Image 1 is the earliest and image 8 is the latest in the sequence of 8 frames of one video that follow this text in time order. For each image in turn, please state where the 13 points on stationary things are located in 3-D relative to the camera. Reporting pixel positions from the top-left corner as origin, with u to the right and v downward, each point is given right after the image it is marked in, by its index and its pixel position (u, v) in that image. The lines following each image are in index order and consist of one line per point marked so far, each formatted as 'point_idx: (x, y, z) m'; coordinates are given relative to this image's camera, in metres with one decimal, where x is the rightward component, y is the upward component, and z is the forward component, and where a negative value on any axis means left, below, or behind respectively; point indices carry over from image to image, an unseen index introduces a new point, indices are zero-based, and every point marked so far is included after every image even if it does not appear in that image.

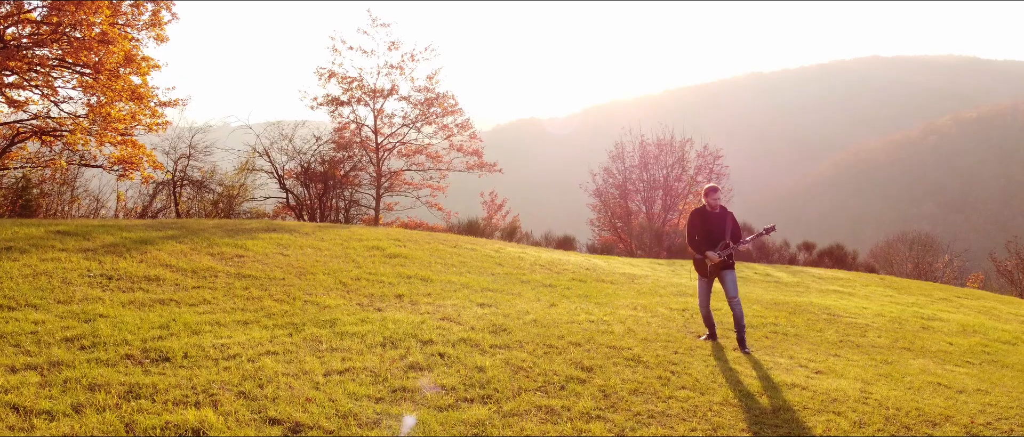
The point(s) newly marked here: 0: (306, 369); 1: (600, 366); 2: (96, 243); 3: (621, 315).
0: (-1.2, -0.9, +4.8) m
1: (+0.6, -1.0, +5.6) m
2: (-4.3, -0.2, +8.4) m
3: (+1.1, -1.0, +8.3) m
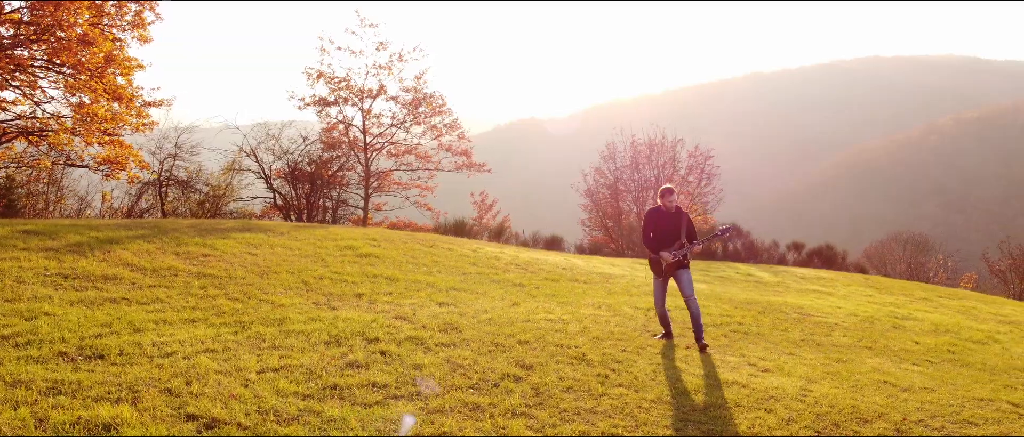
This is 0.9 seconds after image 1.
0: (-1.6, -0.9, +4.9) m
1: (+0.2, -1.0, +5.6) m
2: (-4.7, -0.2, +8.5) m
3: (+0.7, -1.0, +8.4) m
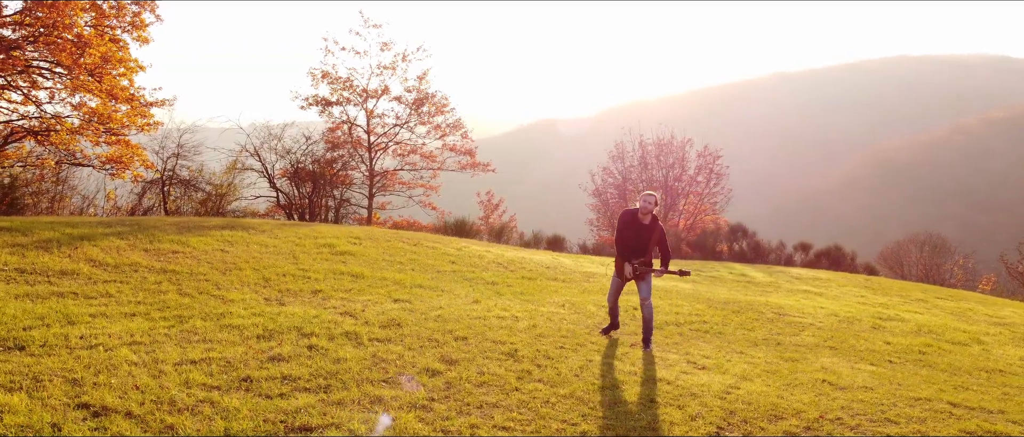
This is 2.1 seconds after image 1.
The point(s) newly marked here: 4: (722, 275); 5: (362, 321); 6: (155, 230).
0: (-2.2, -0.9, +5.0) m
1: (-0.3, -1.0, +5.7) m
2: (-5.1, -0.2, +8.7) m
3: (+0.3, -1.0, +8.4) m
4: (+4.4, -1.2, +17.2) m
5: (-1.2, -0.8, +6.8) m
6: (-4.7, -0.2, +10.8) m
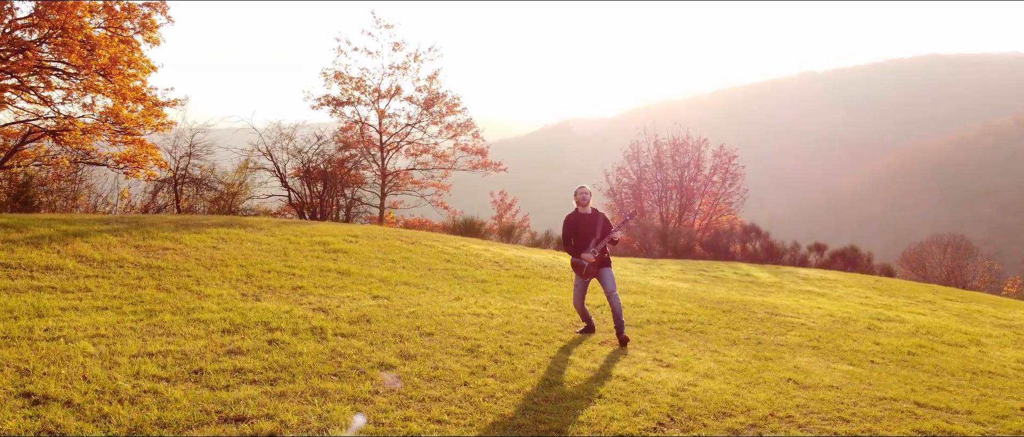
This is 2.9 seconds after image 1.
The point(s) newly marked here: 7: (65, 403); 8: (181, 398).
0: (-2.5, -0.8, +5.1) m
1: (-0.6, -1.0, +5.8) m
2: (-5.3, -0.2, +8.9) m
3: (0.0, -0.9, +8.5) m
4: (+4.5, -1.2, +17.1) m
5: (-1.5, -0.8, +6.9) m
6: (-4.8, -0.1, +11.0) m
7: (-2.2, -0.9, +4.0) m
8: (-1.7, -0.9, +4.3) m
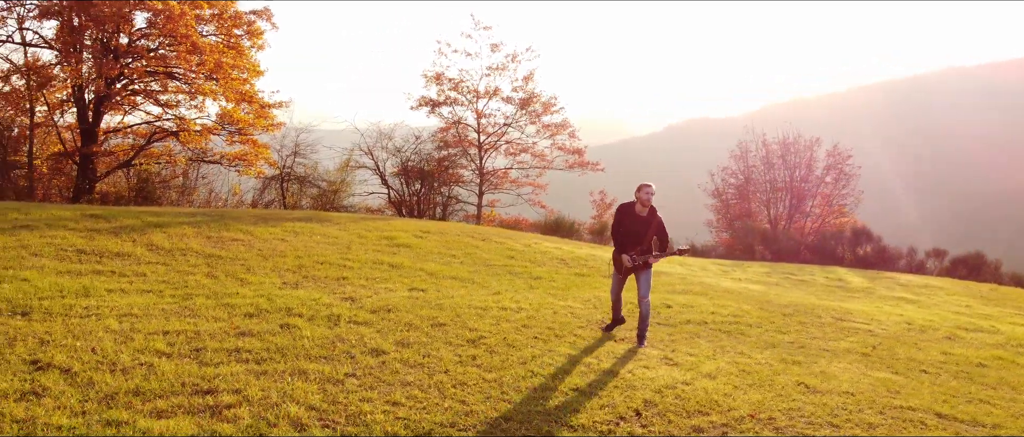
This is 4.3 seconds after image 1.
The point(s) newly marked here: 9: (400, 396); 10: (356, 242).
0: (-2.6, -0.8, +5.7) m
1: (-0.7, -0.9, +6.0) m
2: (-4.8, -0.1, +9.8) m
3: (+0.4, -0.9, +8.6) m
4: (+6.1, -1.2, +16.5) m
5: (-1.4, -0.8, +7.2) m
6: (-4.0, 0.0, +11.8) m
7: (-2.5, -0.8, +4.5) m
8: (-2.0, -0.9, +4.7) m
9: (-0.6, -1.0, +4.7) m
10: (-2.2, -0.3, +11.6) m
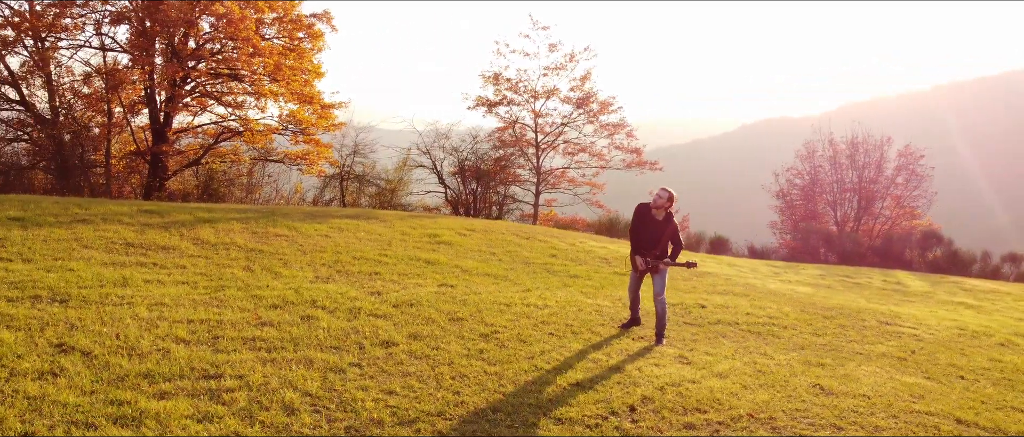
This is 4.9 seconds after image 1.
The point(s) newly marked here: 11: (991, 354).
0: (-2.5, -0.7, +6.0) m
1: (-0.6, -0.9, +6.1) m
2: (-4.4, 0.0, +10.3) m
3: (+0.7, -0.9, +8.6) m
4: (+7.0, -1.2, +16.0) m
5: (-1.2, -0.7, +7.4) m
6: (-3.4, 0.0, +12.2) m
7: (-2.5, -0.8, +4.8) m
8: (-2.0, -0.8, +5.0) m
9: (-0.7, -1.0, +4.8) m
10: (-1.6, -0.3, +11.8) m
11: (+5.6, -1.6, +9.5) m
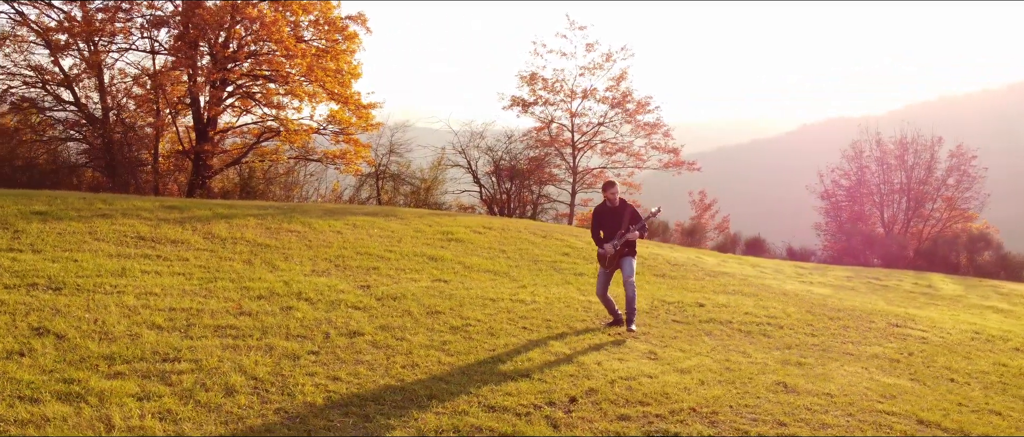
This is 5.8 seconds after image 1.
0: (-2.8, -0.7, +6.3) m
1: (-0.8, -0.8, +6.4) m
2: (-4.3, 0.0, +10.7) m
3: (+0.6, -0.9, +8.7) m
4: (+7.4, -1.3, +15.7) m
5: (-1.3, -0.7, +7.7) m
6: (-3.3, +0.1, +12.6) m
7: (-2.9, -0.7, +5.2) m
8: (-2.3, -0.8, +5.3) m
9: (-1.0, -0.9, +5.0) m
10: (-1.5, -0.3, +12.1) m
11: (+5.5, -1.6, +9.3) m
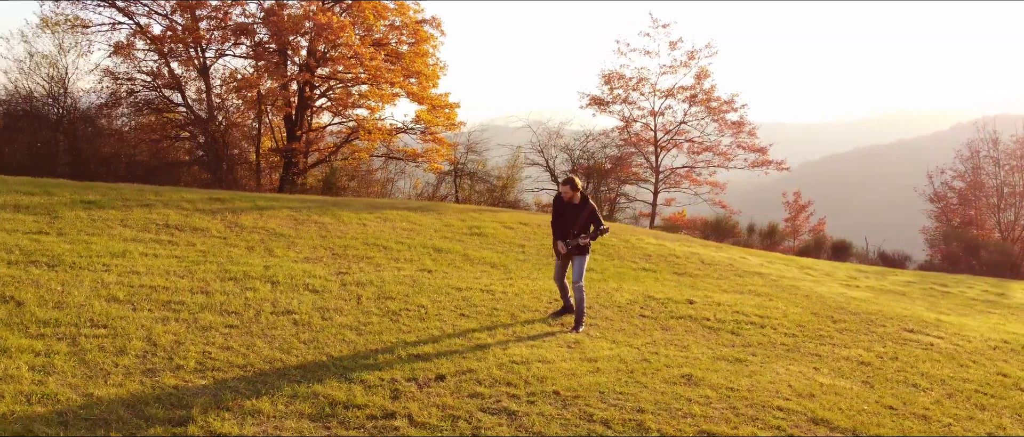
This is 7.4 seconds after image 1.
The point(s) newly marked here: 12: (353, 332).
0: (-3.4, -0.5, +7.1) m
1: (-1.4, -0.8, +6.9) m
2: (-4.2, +0.2, +11.8) m
3: (+0.4, -0.8, +9.0) m
4: (+8.2, -1.3, +14.8) m
5: (-1.7, -0.6, +8.2) m
6: (-2.8, +0.2, +13.4) m
7: (-3.6, -0.6, +6.0) m
8: (-3.1, -0.7, +6.1) m
9: (-1.8, -0.9, +5.6) m
10: (-1.2, -0.2, +12.6) m
11: (+5.3, -1.6, +8.7) m
12: (-1.2, -0.9, +6.2) m
